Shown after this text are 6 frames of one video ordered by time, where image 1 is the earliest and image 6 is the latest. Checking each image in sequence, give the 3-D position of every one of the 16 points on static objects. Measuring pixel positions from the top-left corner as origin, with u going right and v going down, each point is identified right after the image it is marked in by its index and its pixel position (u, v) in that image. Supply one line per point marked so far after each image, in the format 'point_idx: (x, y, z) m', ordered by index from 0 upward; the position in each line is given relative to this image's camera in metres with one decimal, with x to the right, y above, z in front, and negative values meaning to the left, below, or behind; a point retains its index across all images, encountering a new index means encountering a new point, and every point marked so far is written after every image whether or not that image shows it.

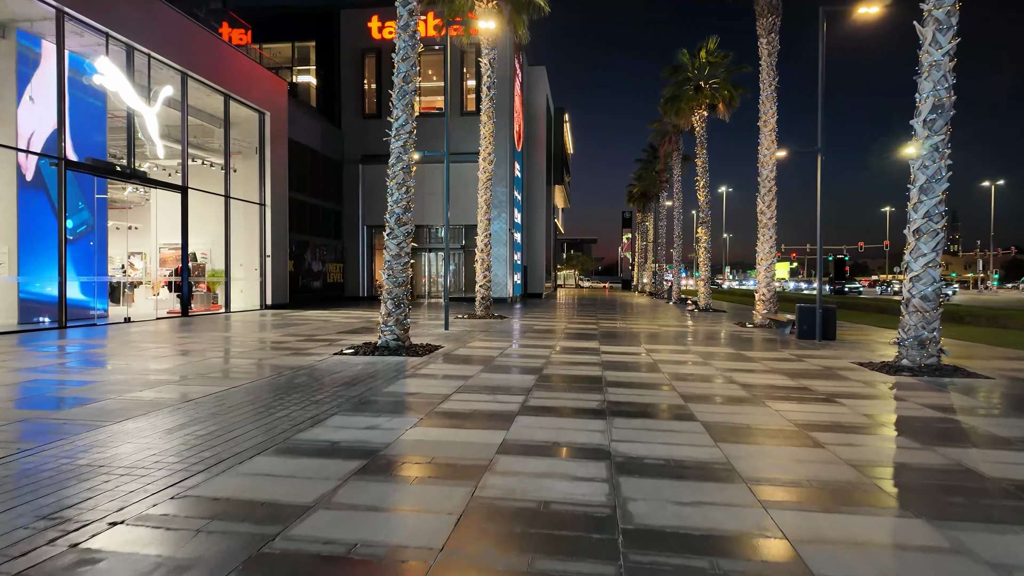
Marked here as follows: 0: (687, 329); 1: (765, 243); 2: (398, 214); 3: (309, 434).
0: (+5.1, -1.2, +16.9) m
1: (+7.8, +1.4, +17.8) m
2: (-2.0, +1.3, +10.0) m
3: (-1.8, -1.3, +5.1) m
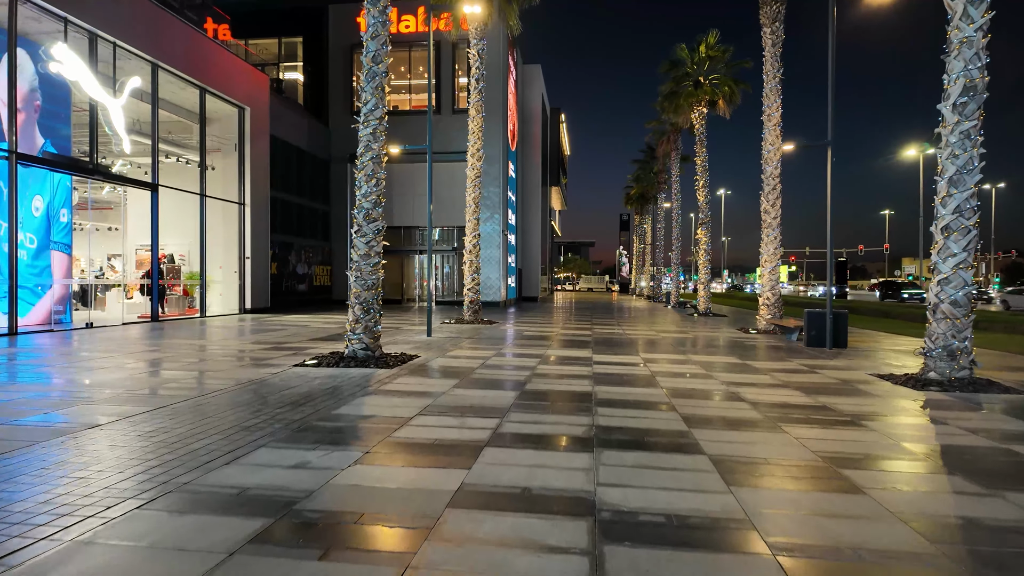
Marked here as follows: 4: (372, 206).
0: (+4.8, -1.3, +15.9) m
1: (+7.4, +1.3, +16.8) m
2: (-2.3, +1.2, +9.0) m
3: (-2.0, -1.3, +4.0) m
4: (-2.2, +1.3, +9.1) m
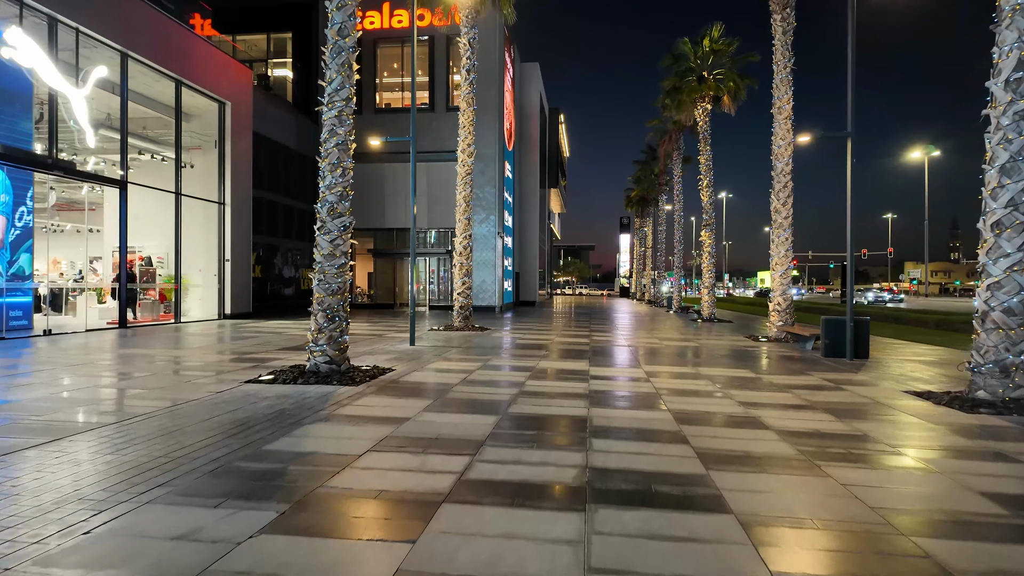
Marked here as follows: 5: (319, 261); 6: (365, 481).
0: (+4.6, -1.4, +14.8) m
1: (+7.2, +1.1, +15.7) m
2: (-2.5, +1.2, +7.9) m
3: (-2.3, -1.3, +2.9) m
4: (-2.4, +1.2, +8.0) m
5: (-2.7, +0.4, +8.0) m
6: (-1.0, -1.4, +4.1) m
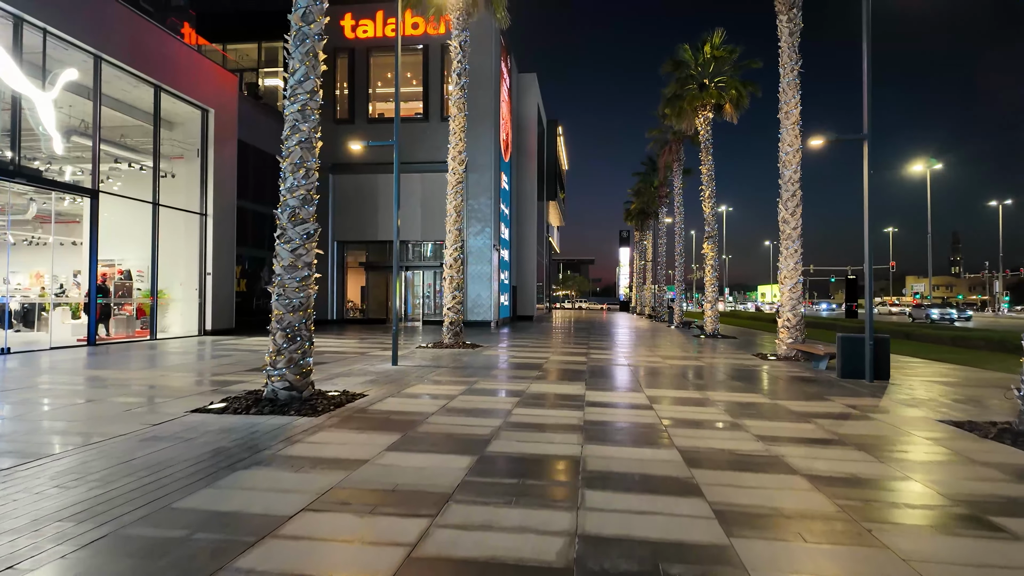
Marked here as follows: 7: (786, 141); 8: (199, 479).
0: (+4.4, -1.8, +13.8) m
1: (+7.1, +0.8, +14.8) m
2: (-2.6, +1.0, +7.0) m
3: (-2.4, -1.4, +2.0) m
4: (-2.6, +1.0, +7.1) m
5: (-2.9, +0.2, +7.1) m
6: (-1.2, -1.5, +3.2) m
7: (+6.9, +3.7, +14.7) m
8: (-2.4, -1.5, +4.4) m
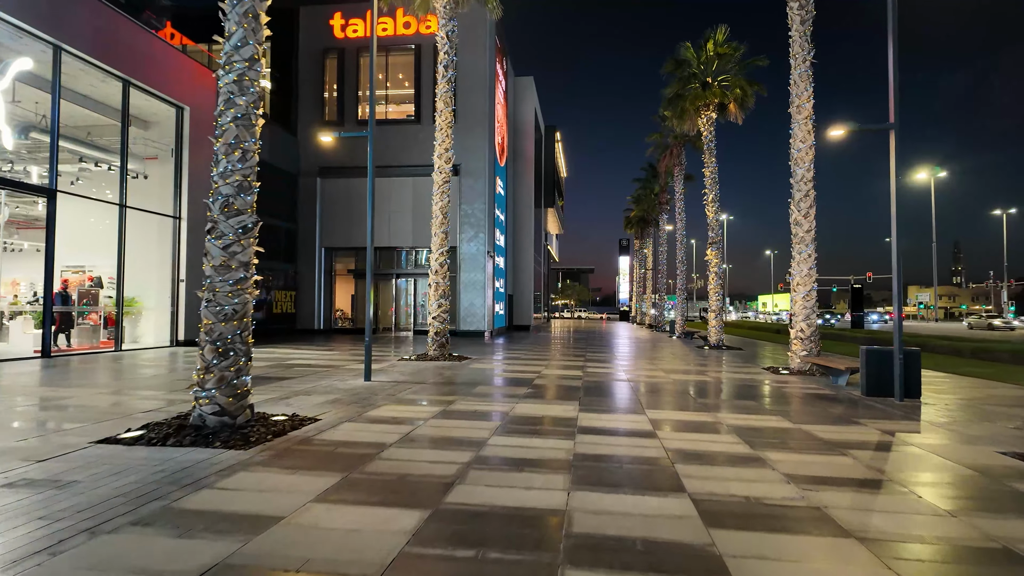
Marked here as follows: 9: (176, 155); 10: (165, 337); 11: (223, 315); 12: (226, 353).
0: (+4.2, -2.0, +12.6) m
1: (+6.8, +0.6, +13.7) m
2: (-2.9, +0.9, +5.9) m
3: (-2.7, -1.4, +0.8) m
4: (-2.8, +1.0, +5.9) m
5: (-3.1, +0.1, +5.9) m
6: (-1.5, -1.4, +2.0) m
7: (+6.7, +3.5, +13.6) m
8: (-2.6, -1.5, +3.2) m
9: (-11.4, +4.5, +19.8) m
10: (-11.5, -1.6, +19.4) m
11: (-2.9, -0.3, +5.9) m
12: (-2.9, -0.6, +5.8) m
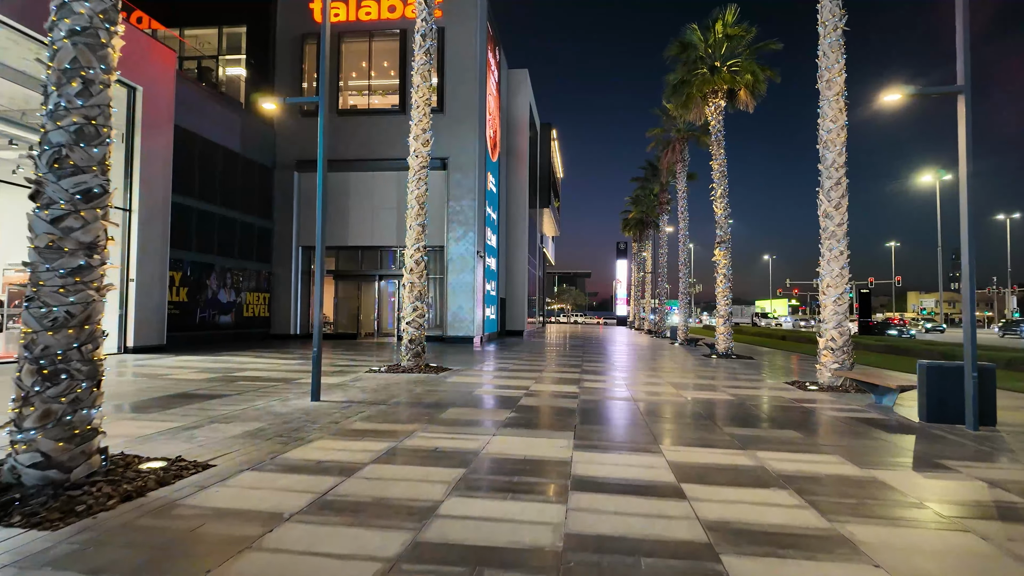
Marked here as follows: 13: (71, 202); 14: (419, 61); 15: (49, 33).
0: (+3.9, -2.0, +10.8) m
1: (+6.5, +0.5, +11.9) m
2: (-3.1, +1.0, +4.0) m
3: (-2.9, -1.3, -1.1) m
4: (-3.1, +1.0, +4.1) m
5: (-3.3, +0.2, +4.0) m
6: (-1.7, -1.4, +0.1) m
7: (+6.4, +3.5, +11.8) m
8: (-2.9, -1.4, +1.4) m
9: (-11.7, +4.5, +17.9) m
10: (-11.8, -1.6, +17.5) m
11: (-3.2, -0.2, +4.0) m
12: (-3.1, -0.6, +3.9) m
13: (-3.1, +0.6, +4.0) m
14: (-2.2, +5.3, +13.8) m
15: (-3.3, +1.8, +4.1) m
